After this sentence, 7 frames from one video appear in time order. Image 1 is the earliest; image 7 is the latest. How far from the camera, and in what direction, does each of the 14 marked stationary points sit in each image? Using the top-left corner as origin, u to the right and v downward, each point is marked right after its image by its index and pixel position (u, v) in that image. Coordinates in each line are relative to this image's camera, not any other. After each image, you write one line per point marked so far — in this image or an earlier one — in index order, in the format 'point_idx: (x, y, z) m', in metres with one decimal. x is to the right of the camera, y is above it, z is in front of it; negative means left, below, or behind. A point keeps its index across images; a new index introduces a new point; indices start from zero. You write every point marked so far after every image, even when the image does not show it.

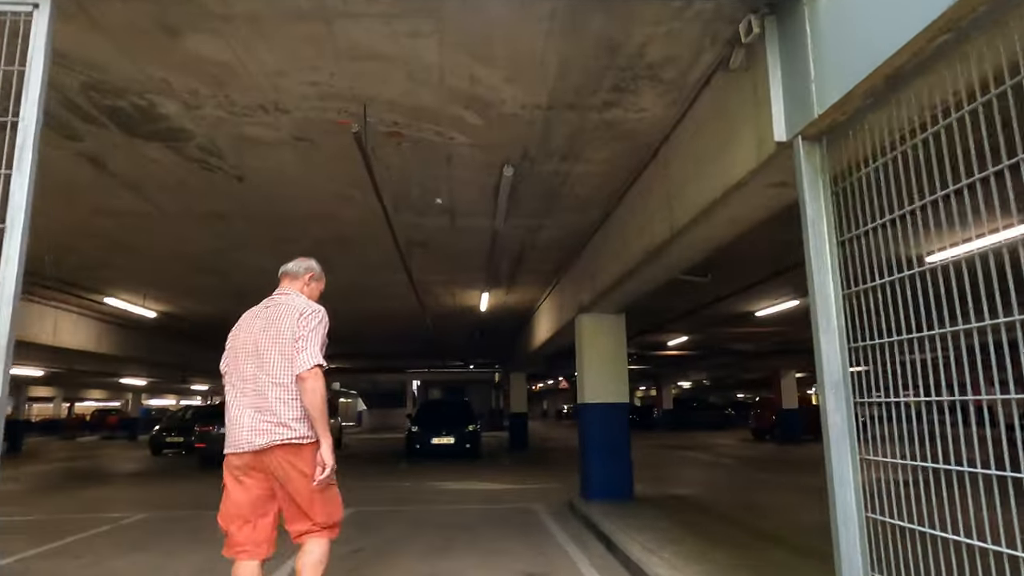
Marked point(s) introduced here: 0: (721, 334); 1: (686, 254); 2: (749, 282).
0: (+5.9, -1.3, +18.8) m
1: (+1.4, +0.3, +5.6) m
2: (+3.9, +0.1, +11.0) m
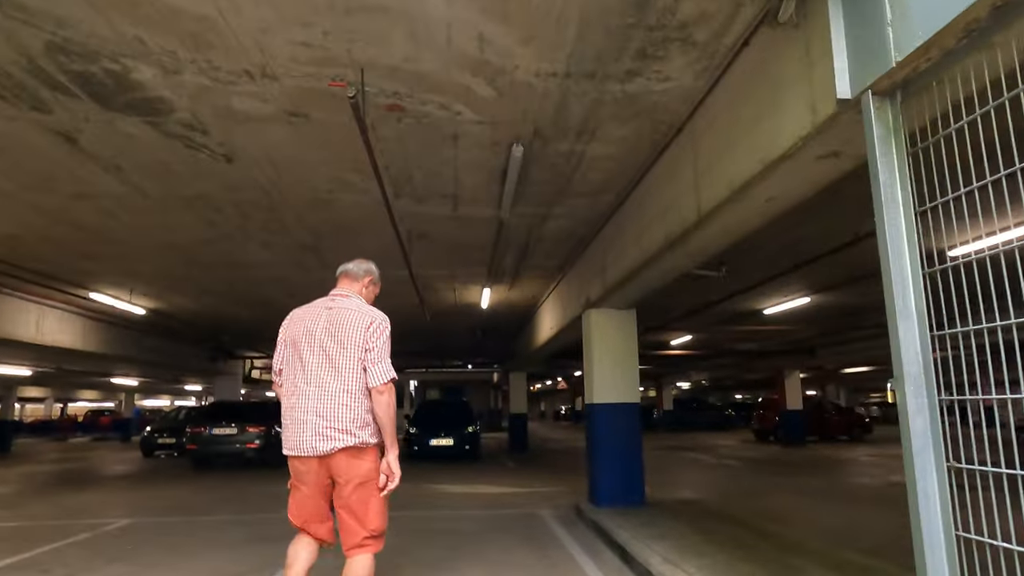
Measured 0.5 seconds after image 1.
0: (+5.9, -1.3, +18.3) m
1: (+1.5, +0.4, +5.1) m
2: (+3.9, +0.2, +10.6) m
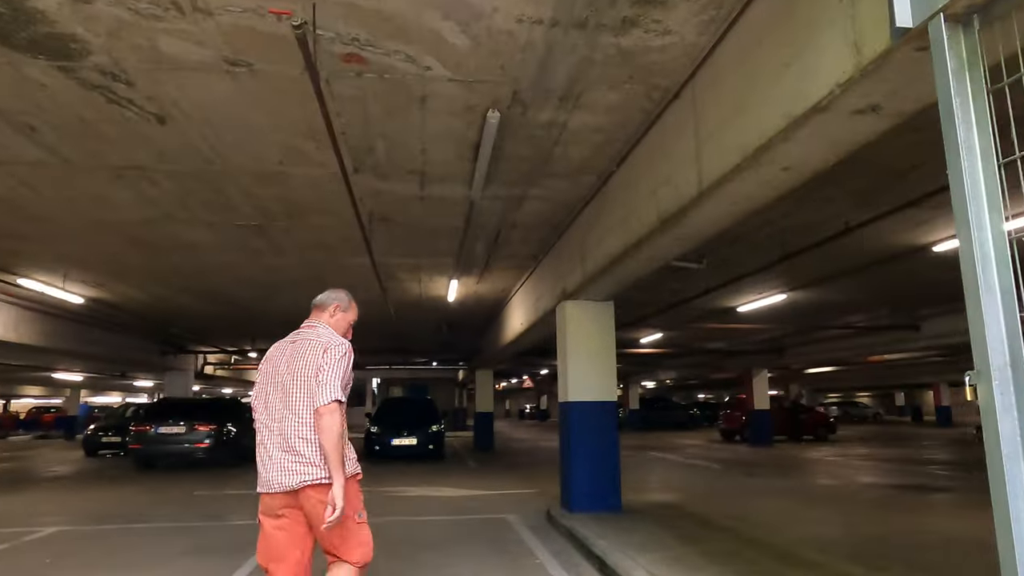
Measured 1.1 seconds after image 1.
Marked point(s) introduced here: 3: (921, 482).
0: (+5.0, -1.2, +18.0) m
1: (+1.3, +0.5, +4.6) m
2: (+3.5, +0.3, +10.2) m
3: (+7.7, -3.6, +12.5) m
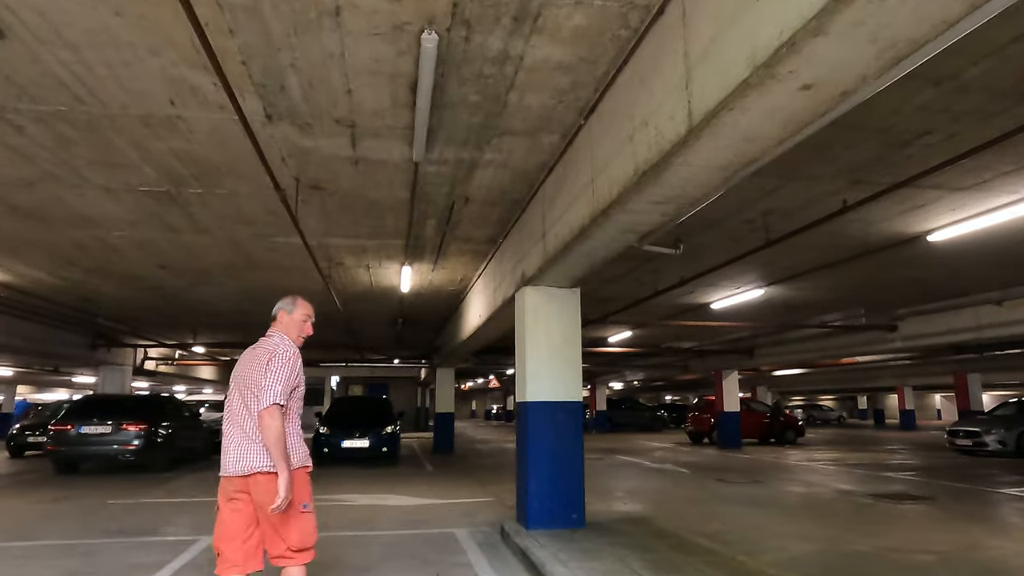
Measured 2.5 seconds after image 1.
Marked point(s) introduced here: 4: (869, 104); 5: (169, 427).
0: (+4.0, -1.1, +17.3) m
1: (+1.0, +0.6, +3.7) m
2: (+2.9, +0.4, +9.4) m
3: (+6.9, -3.6, +11.9) m
4: (+2.5, +1.3, +4.7) m
5: (-7.4, -3.0, +14.4) m
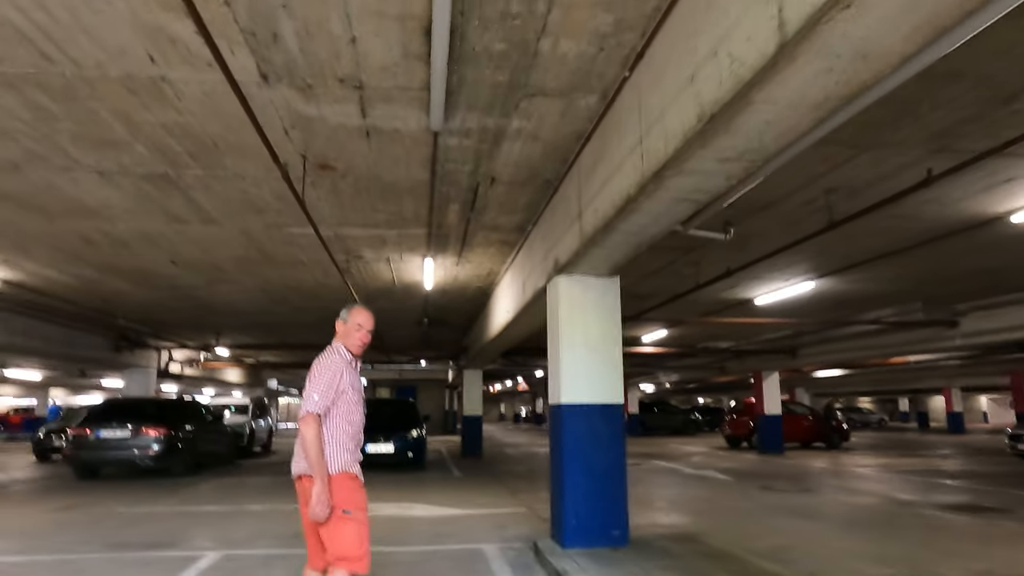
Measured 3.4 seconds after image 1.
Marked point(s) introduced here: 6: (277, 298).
0: (+4.7, -1.0, +16.4) m
1: (+1.2, +0.7, +3.0) m
2: (+3.3, +0.5, +8.5) m
3: (+7.4, -3.5, +10.9) m
4: (+2.7, +1.4, +3.9) m
5: (-6.8, -3.0, +14.0) m
6: (-4.3, -0.2, +12.1) m
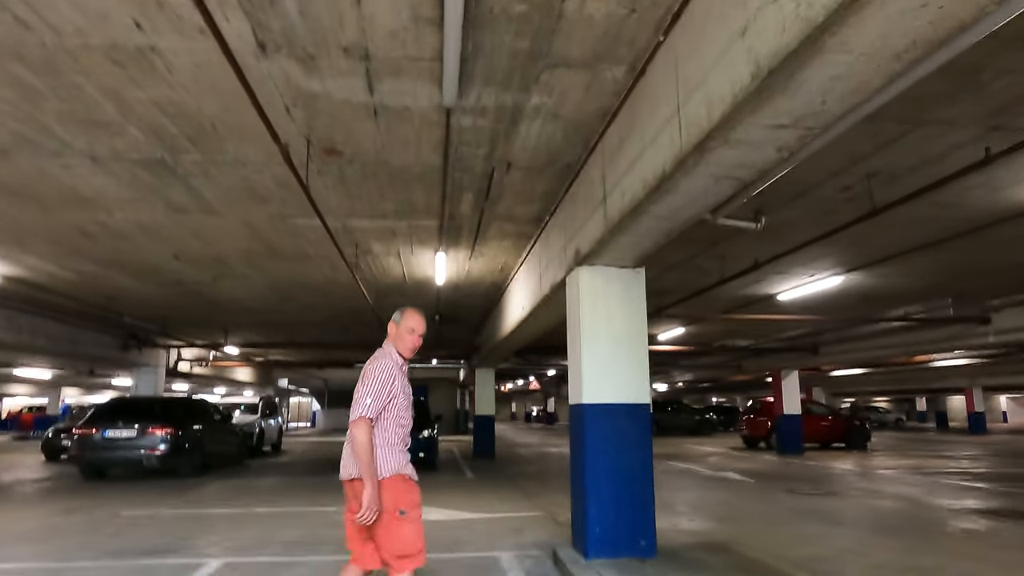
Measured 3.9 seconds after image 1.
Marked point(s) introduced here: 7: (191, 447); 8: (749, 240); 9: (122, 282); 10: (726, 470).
0: (+5.1, -0.9, +15.9) m
1: (+1.3, +0.8, +2.6) m
2: (+3.5, +0.6, +8.1) m
3: (+7.6, -3.4, +10.4) m
4: (+2.8, +1.5, +3.5) m
5: (-6.5, -2.9, +13.7) m
6: (-4.0, -0.1, +11.8) m
7: (-6.4, -3.2, +13.4) m
8: (+2.8, +0.6, +8.0) m
9: (-6.3, +0.1, +10.7) m
10: (+4.8, -4.1, +15.1) m
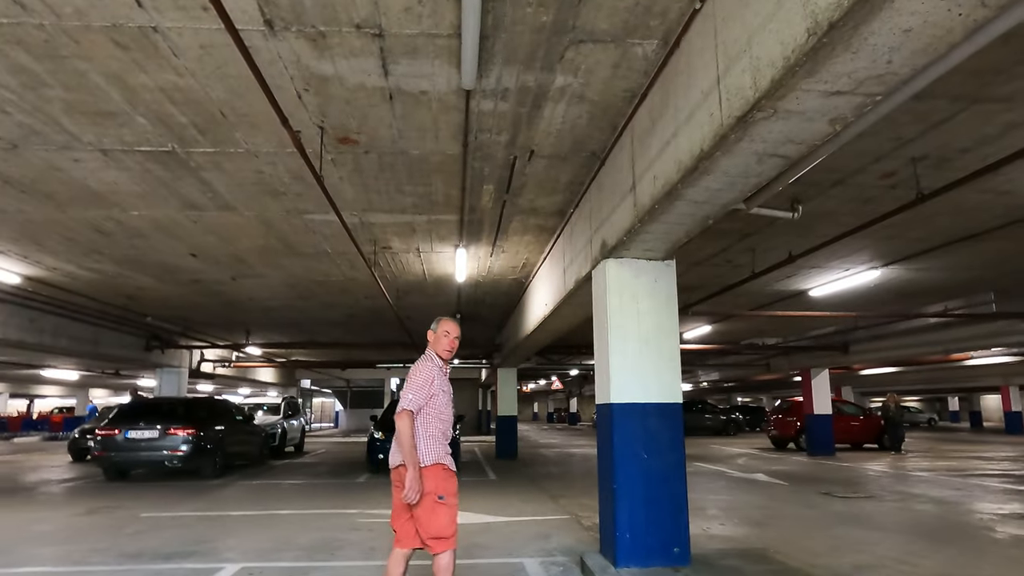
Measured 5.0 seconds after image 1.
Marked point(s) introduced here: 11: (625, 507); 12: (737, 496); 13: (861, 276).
0: (+5.6, -0.8, +15.5) m
1: (+1.3, +0.9, +2.2) m
2: (+3.7, +0.7, +7.7) m
3: (+8.0, -3.3, +9.9) m
4: (+2.9, +1.6, +3.1) m
5: (-6.1, -2.9, +13.6) m
6: (-3.6, -0.1, +11.6) m
7: (-6.0, -3.2, +13.3) m
8: (+3.1, +0.6, +7.6) m
9: (-5.9, +0.1, +10.6) m
10: (+5.4, -4.0, +14.7) m
11: (+0.9, -1.7, +5.2) m
12: (+3.6, -3.3, +10.7) m
13: (+5.4, +0.2, +10.2) m
